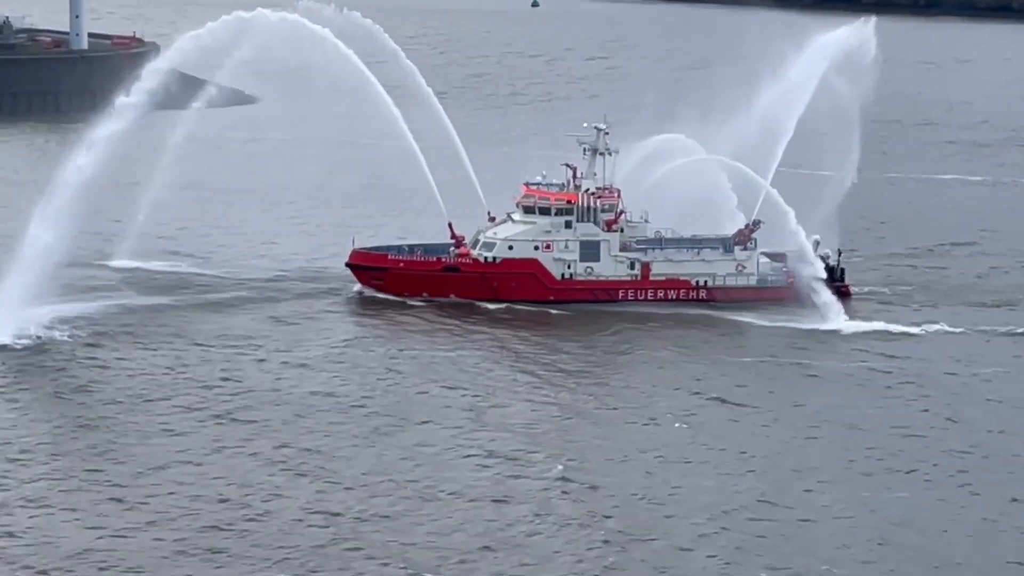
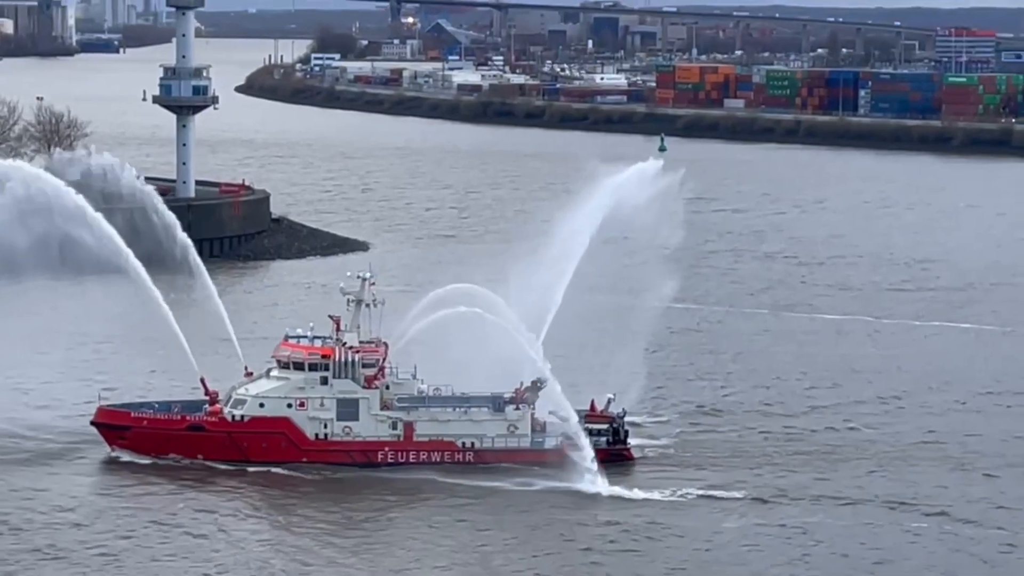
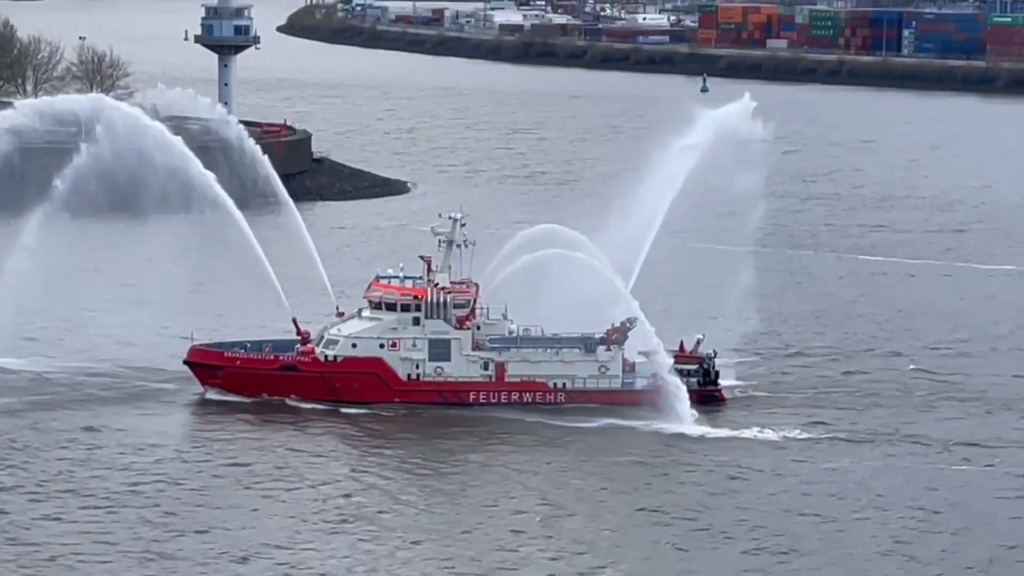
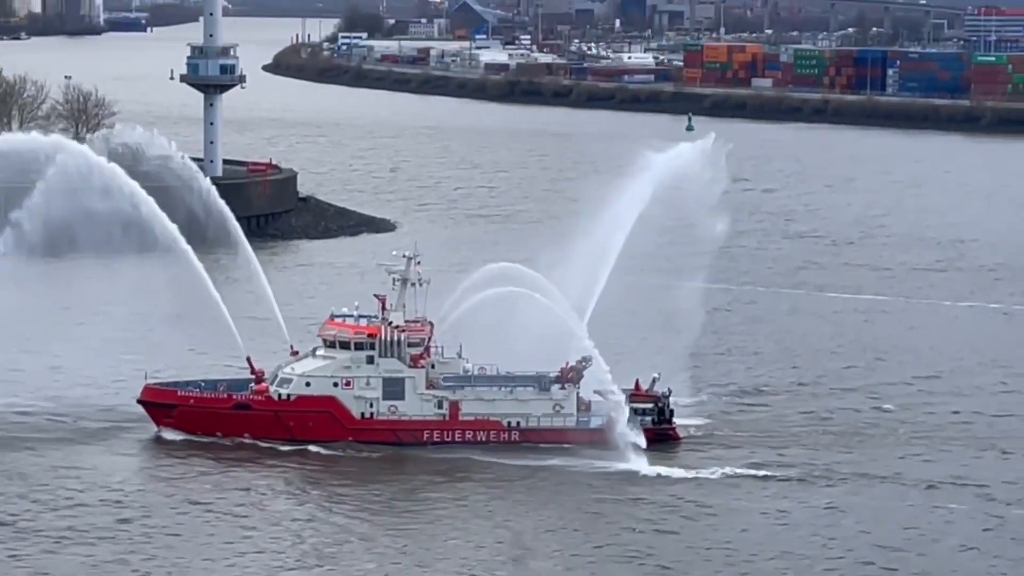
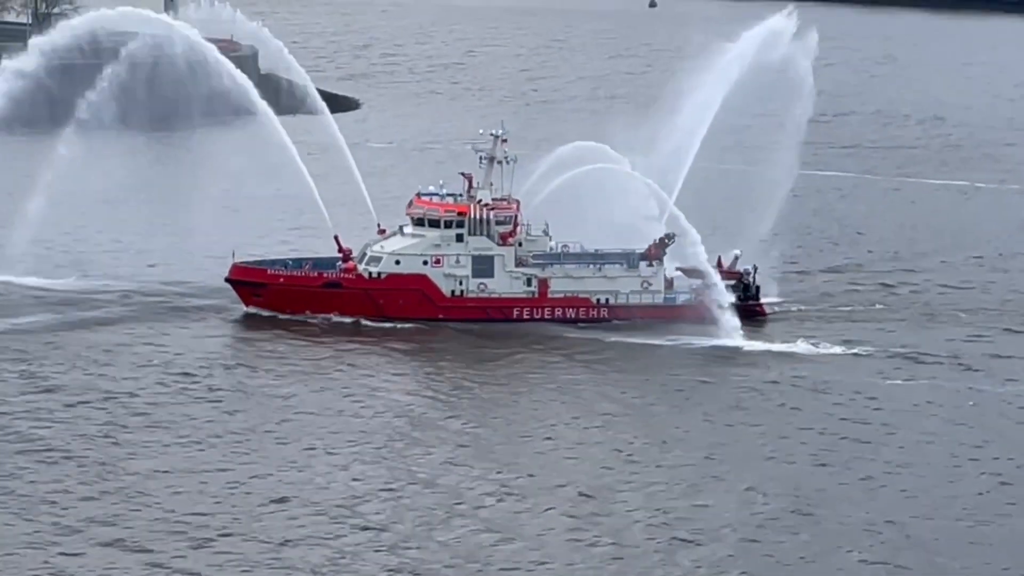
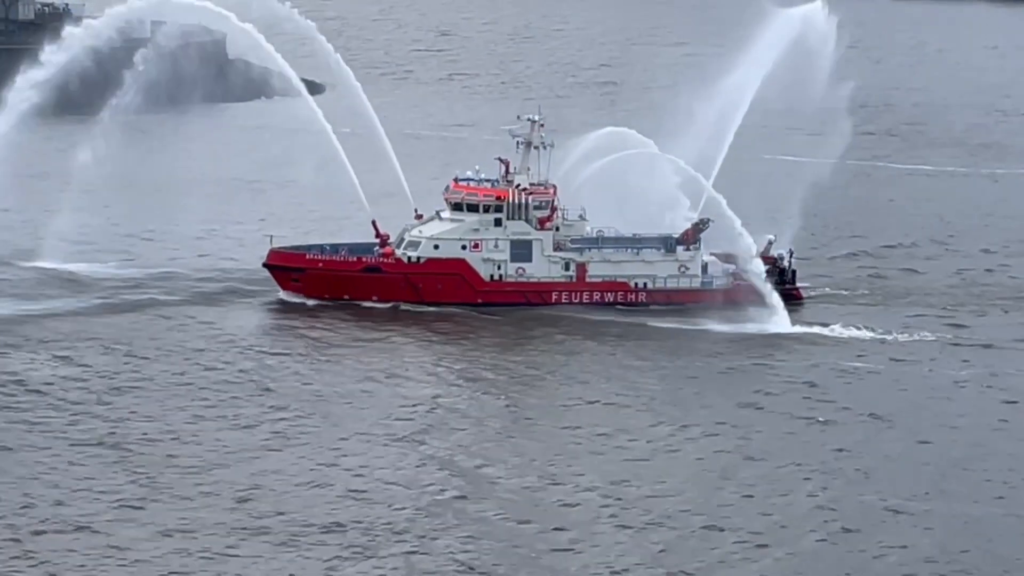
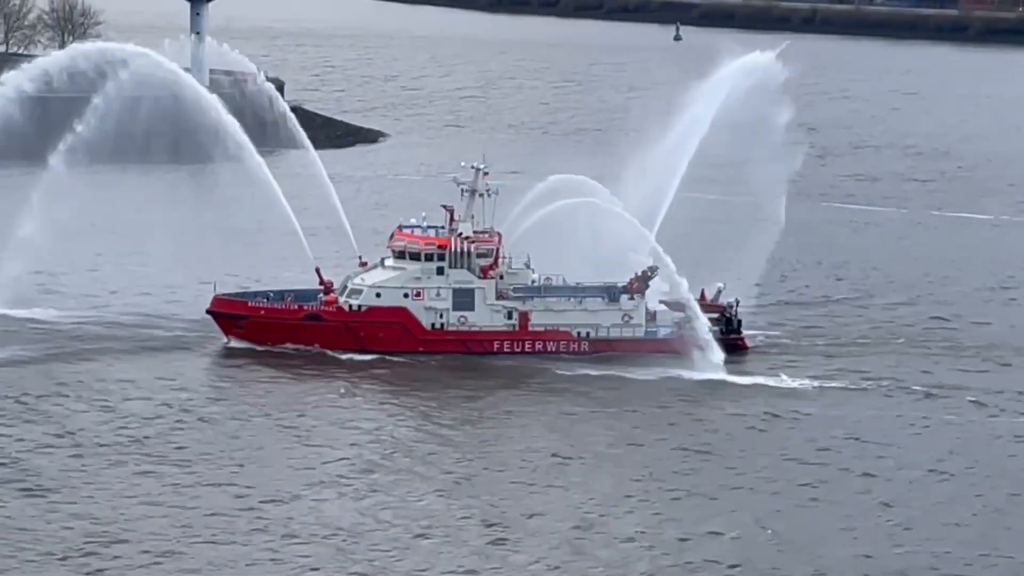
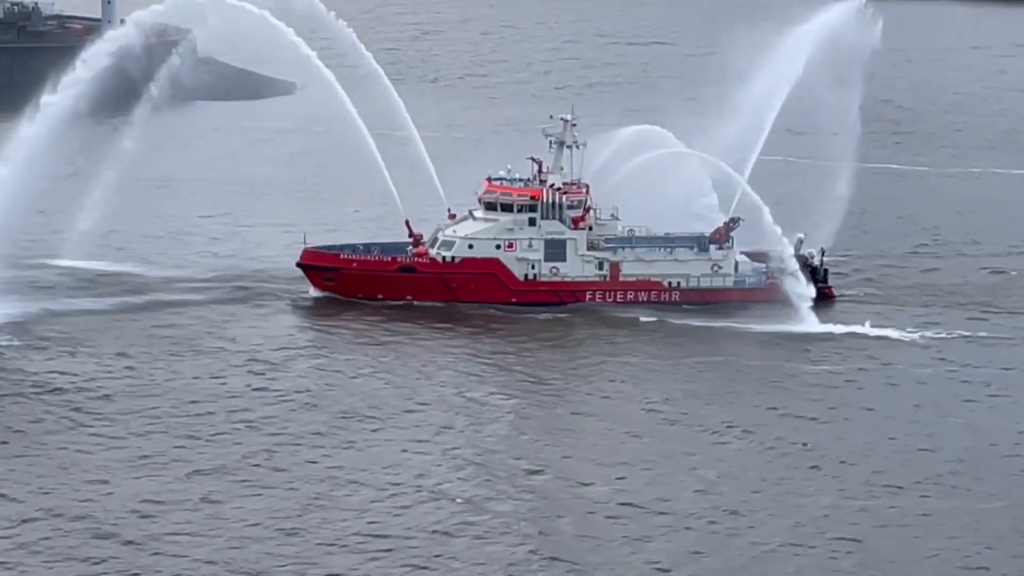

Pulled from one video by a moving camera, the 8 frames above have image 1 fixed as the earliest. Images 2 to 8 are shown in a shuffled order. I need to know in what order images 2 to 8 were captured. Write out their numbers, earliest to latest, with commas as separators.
8, 6, 5, 7, 3, 4, 2
